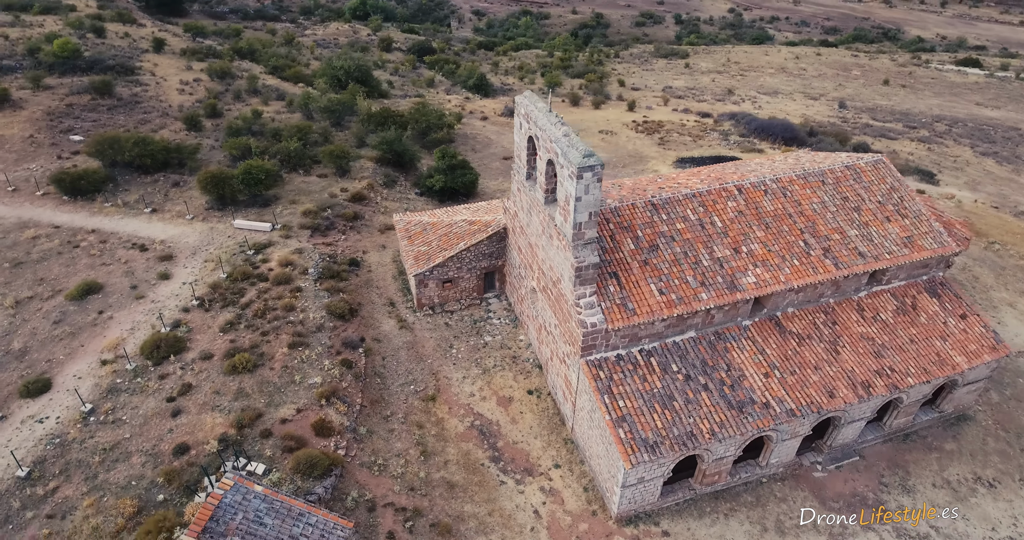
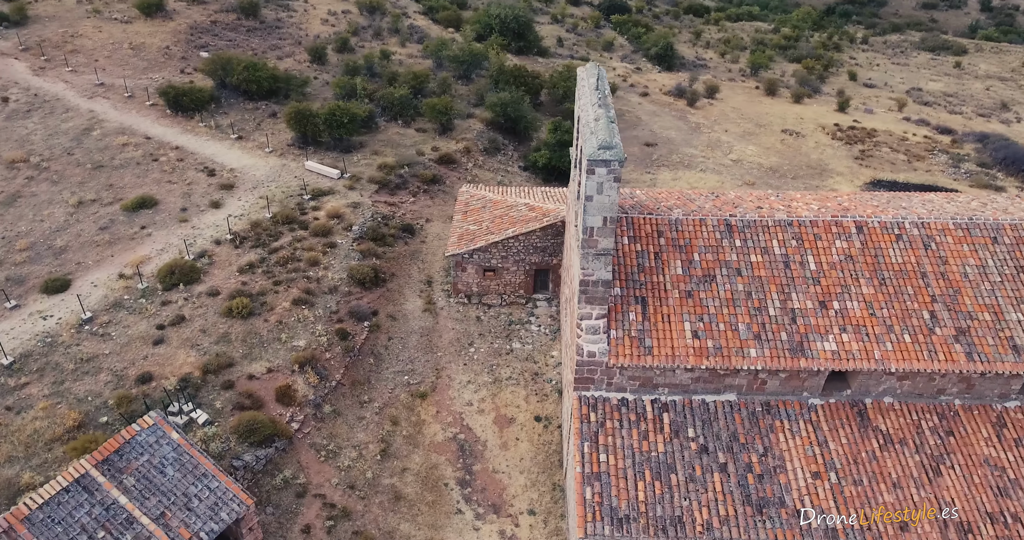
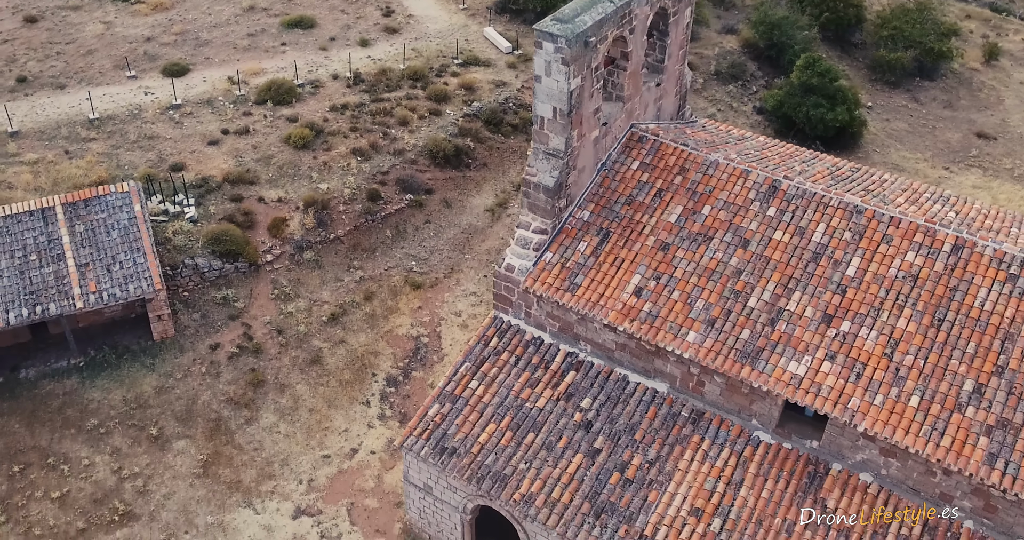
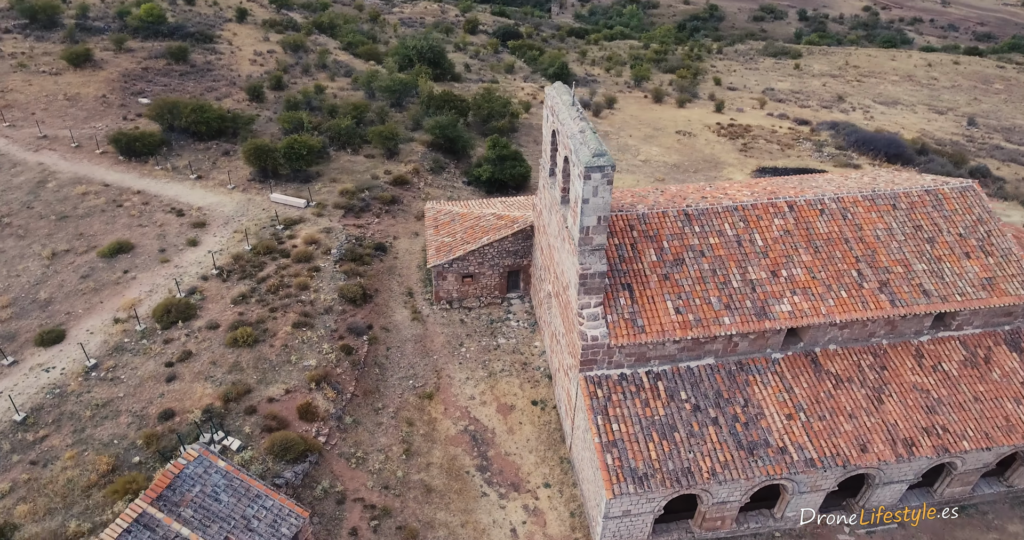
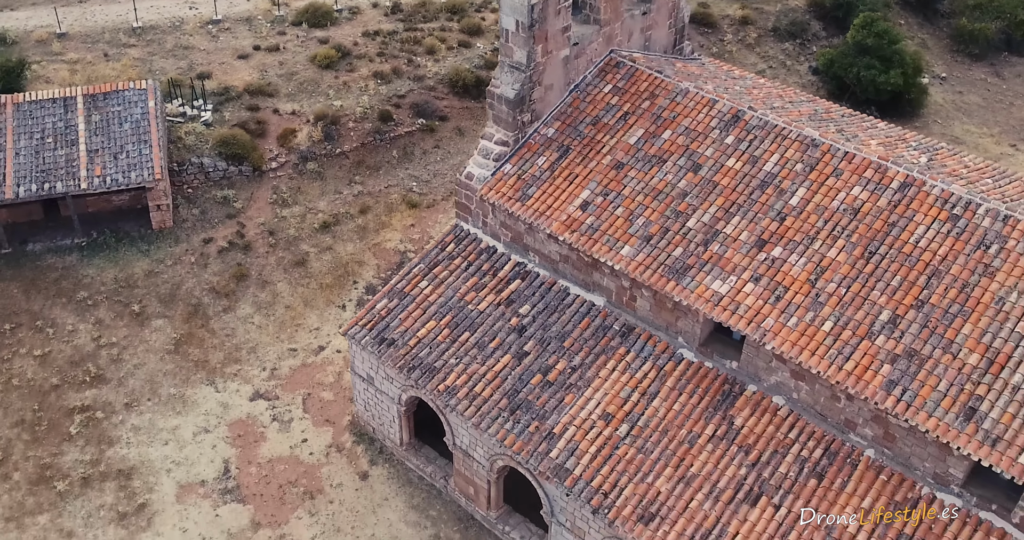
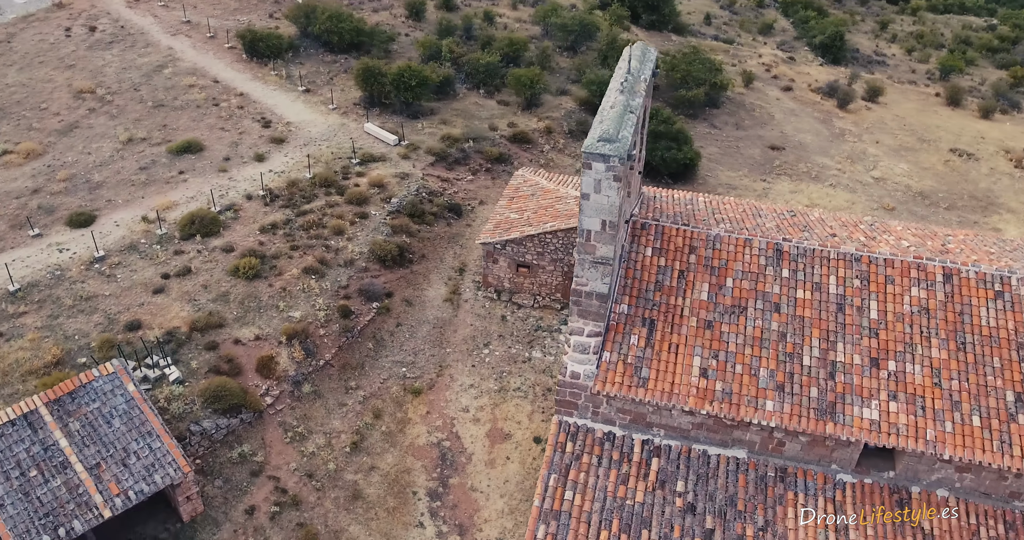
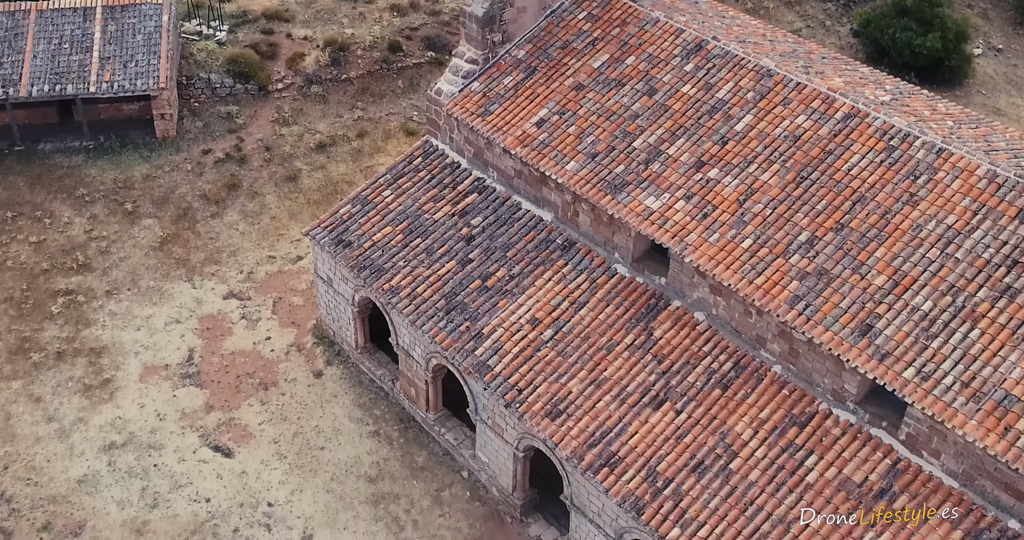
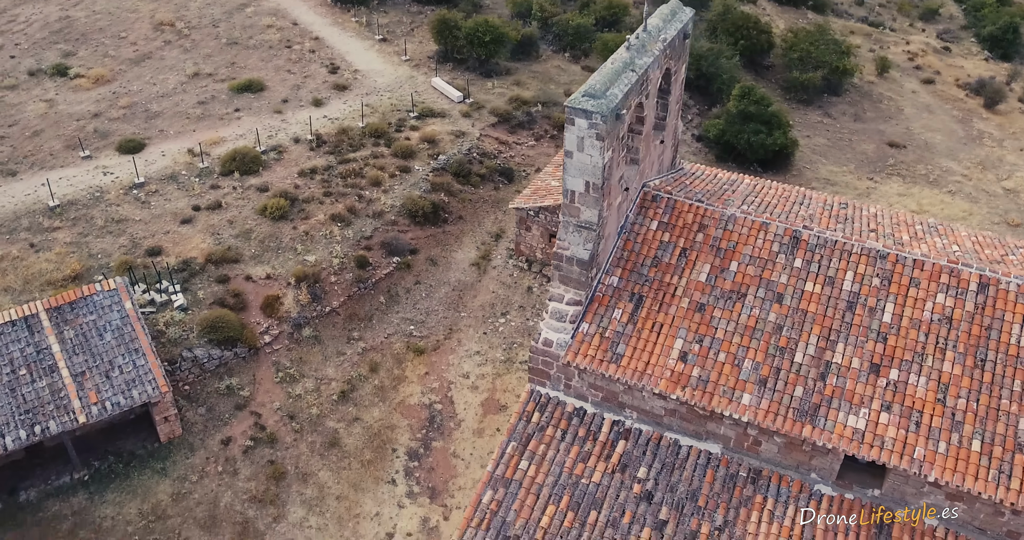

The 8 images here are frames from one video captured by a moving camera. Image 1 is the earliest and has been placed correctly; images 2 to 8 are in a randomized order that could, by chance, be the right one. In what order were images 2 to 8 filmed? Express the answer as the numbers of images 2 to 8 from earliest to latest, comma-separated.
4, 2, 6, 8, 3, 5, 7
